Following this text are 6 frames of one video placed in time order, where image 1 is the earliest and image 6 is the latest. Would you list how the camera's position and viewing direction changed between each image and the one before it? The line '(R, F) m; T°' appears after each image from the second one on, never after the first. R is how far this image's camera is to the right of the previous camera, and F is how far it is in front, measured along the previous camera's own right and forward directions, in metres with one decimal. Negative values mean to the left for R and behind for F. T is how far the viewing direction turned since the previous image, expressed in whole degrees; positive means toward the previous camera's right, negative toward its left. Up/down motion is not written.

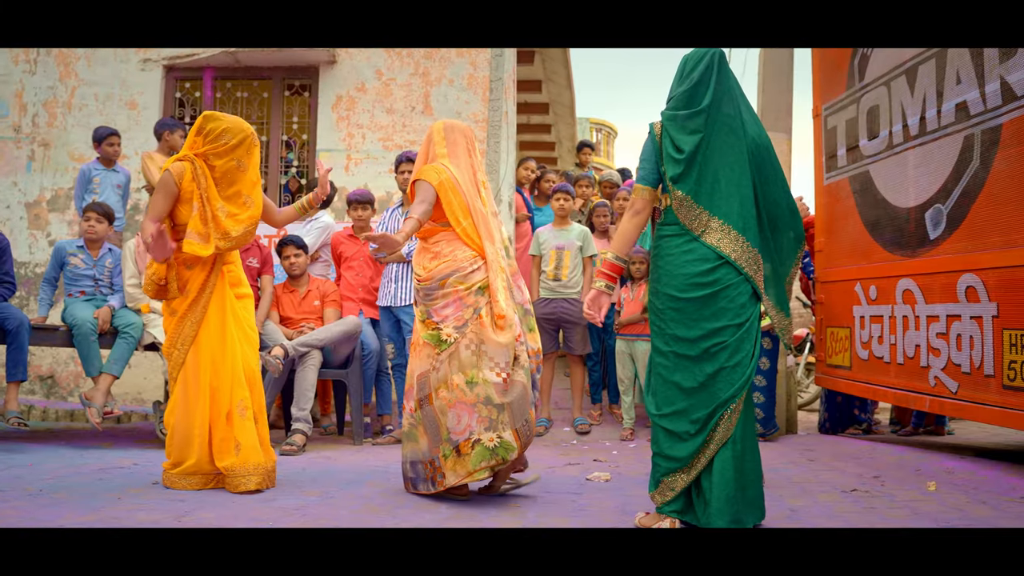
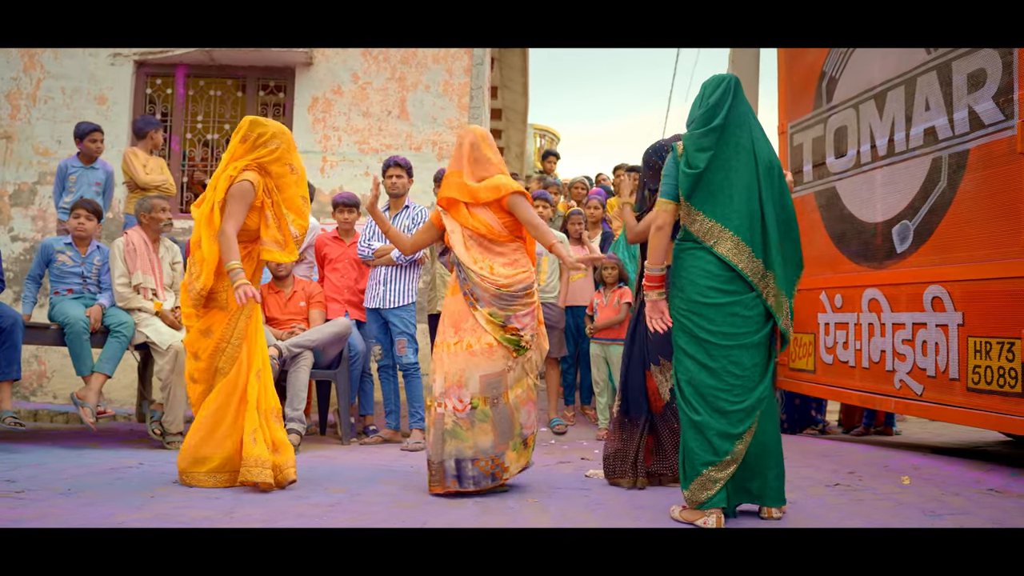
(-0.5, -0.2) m; +5°
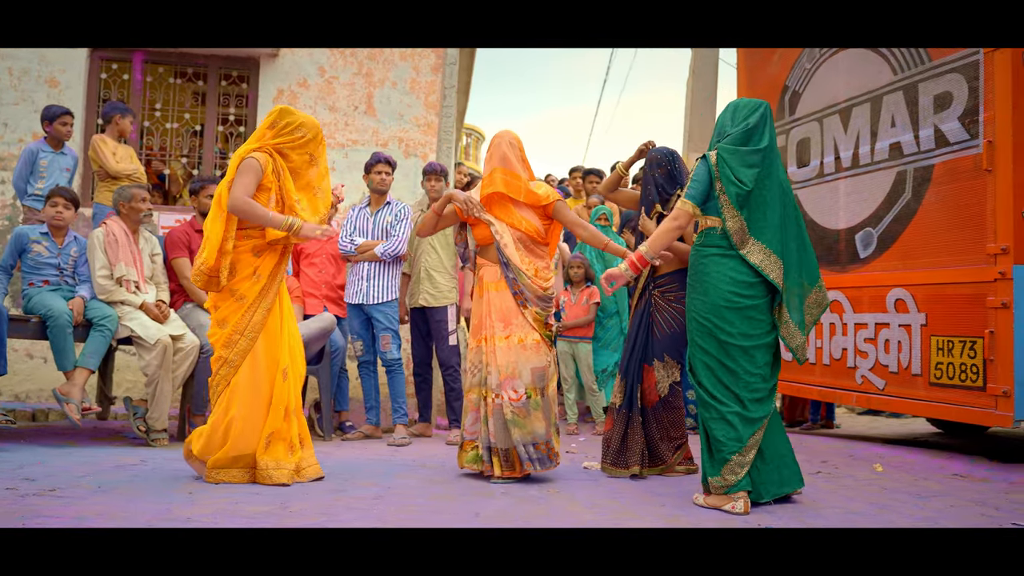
(-0.7, -0.1) m; +7°
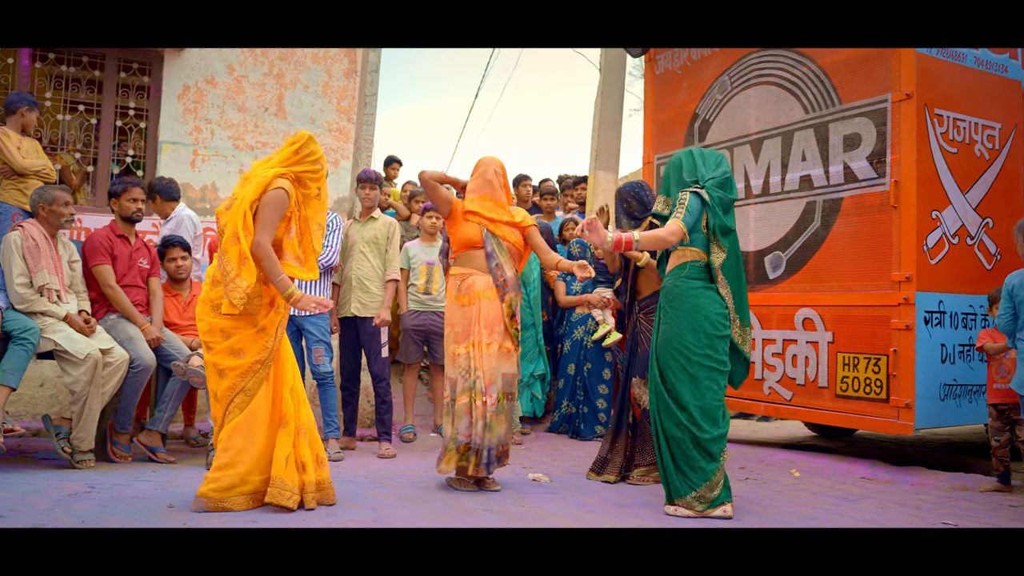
(-0.8, 0.0) m; +12°
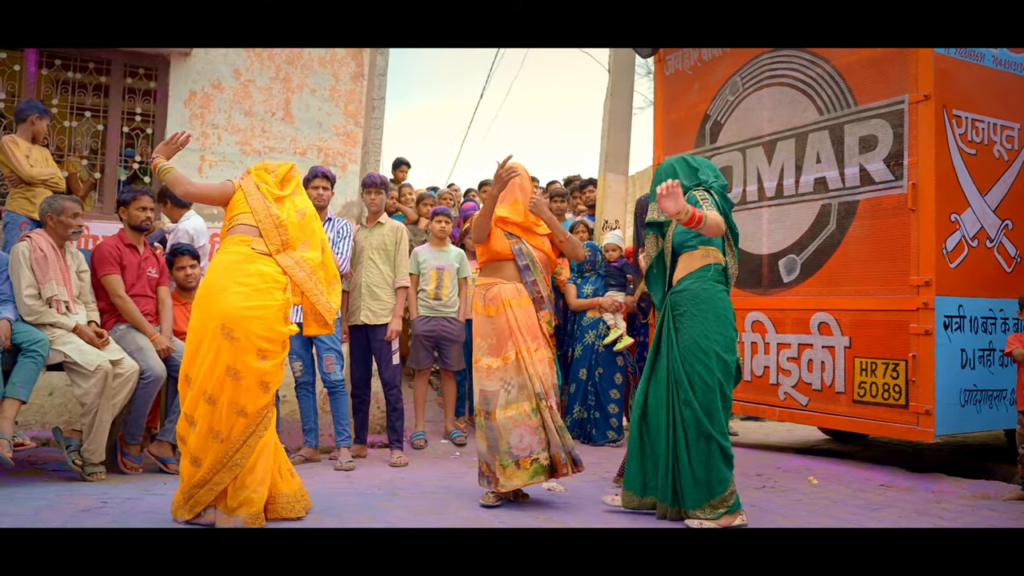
(-0.1, +0.1) m; 0°
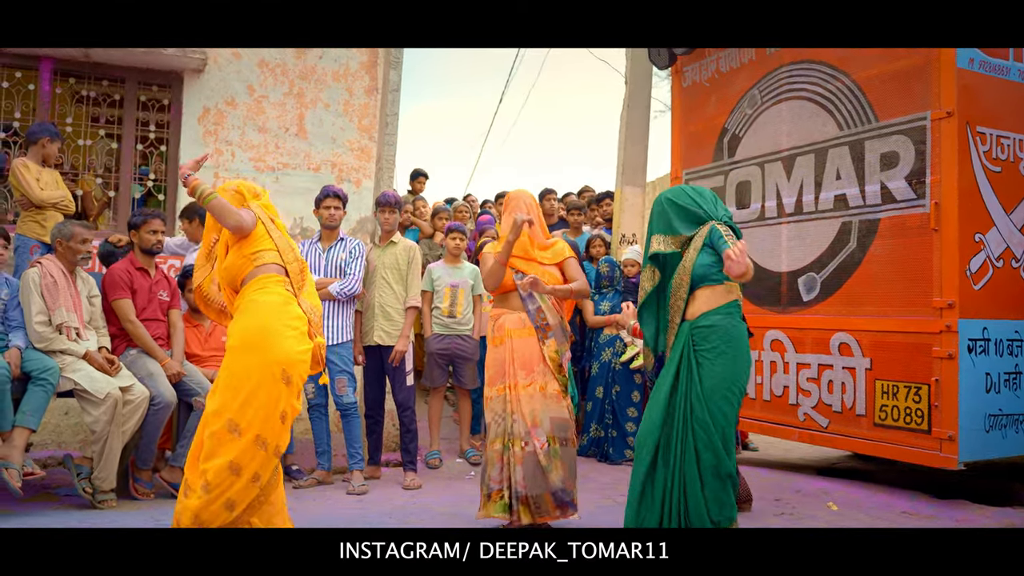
(+0.1, +0.1) m; -2°
